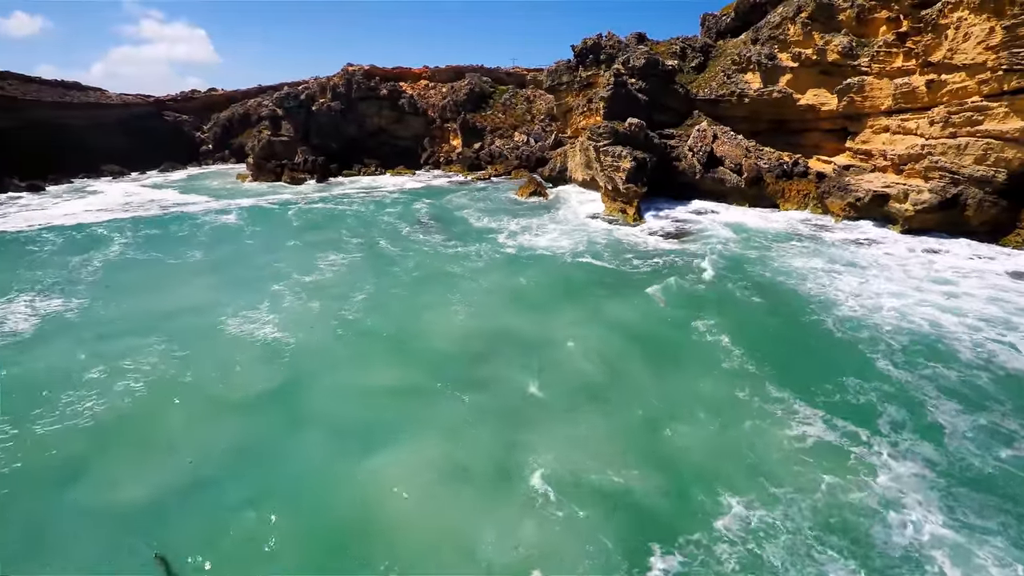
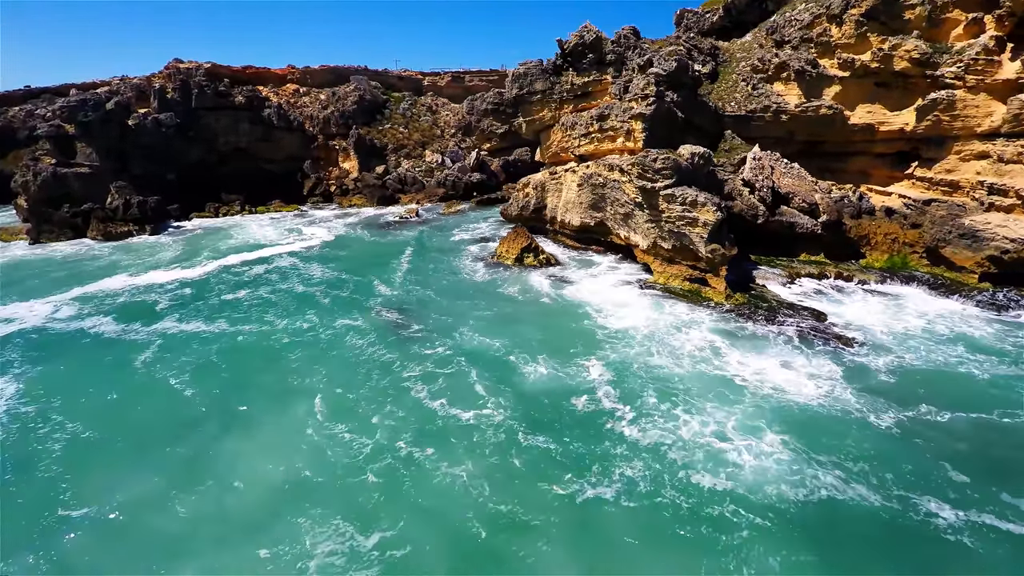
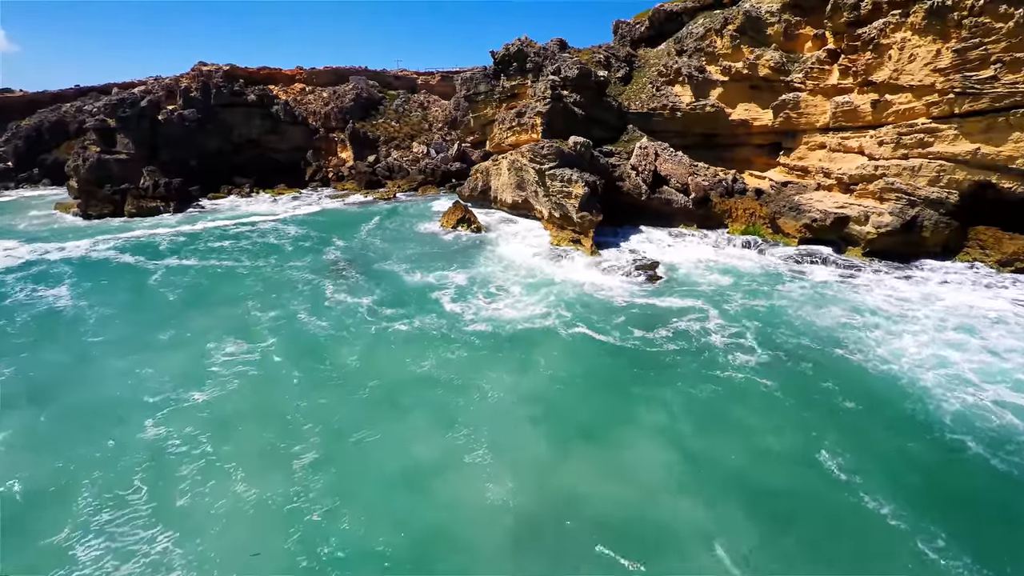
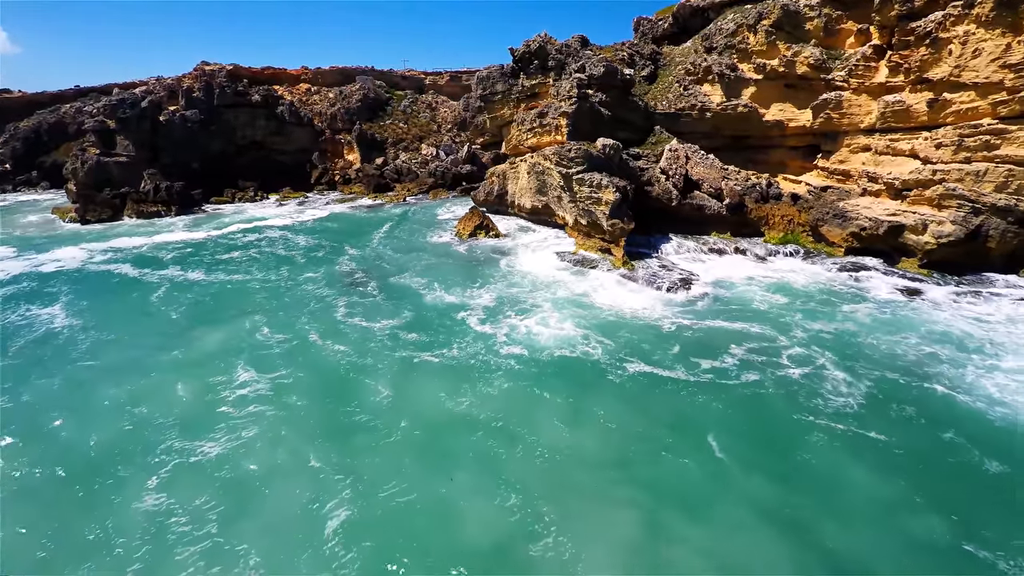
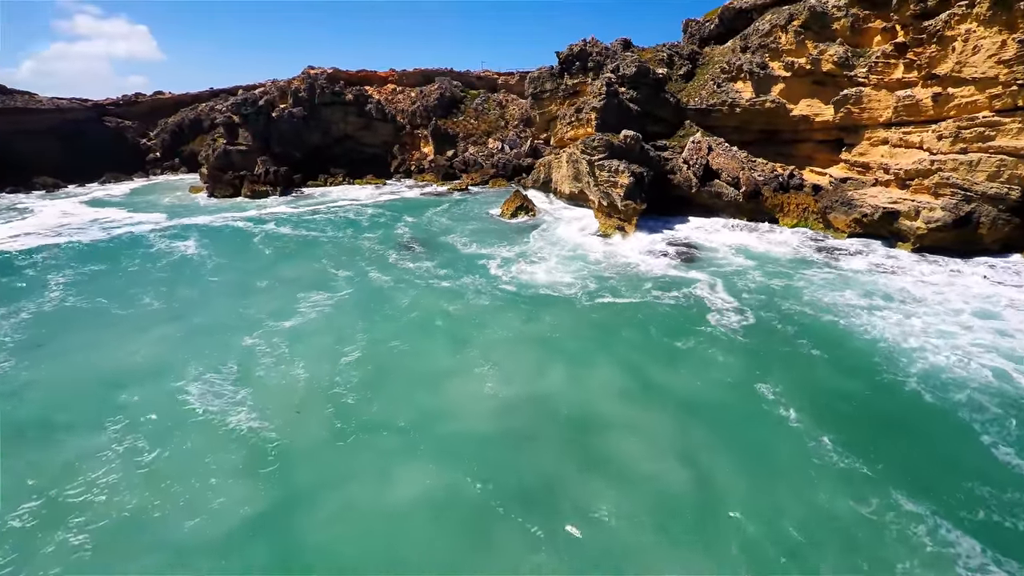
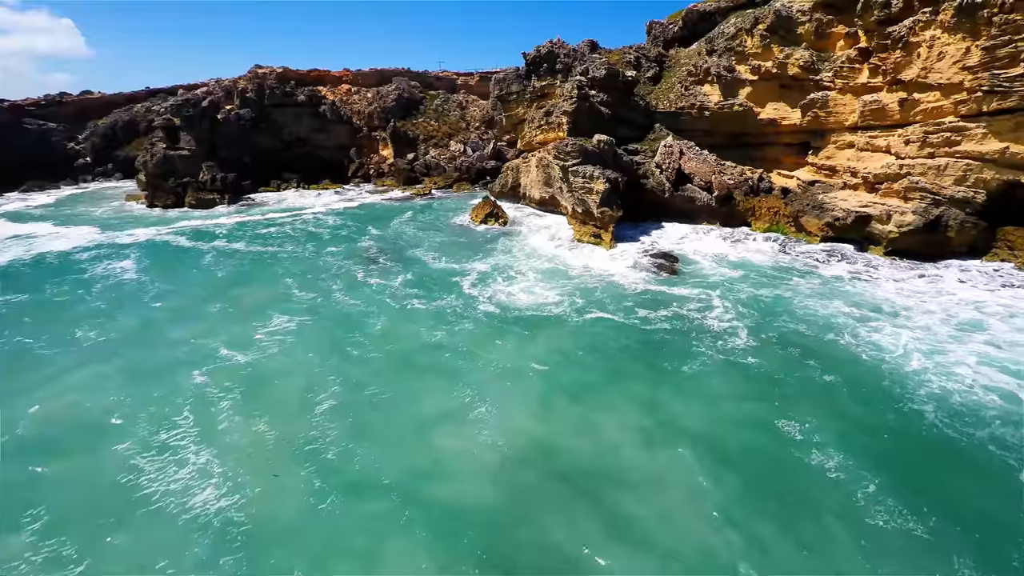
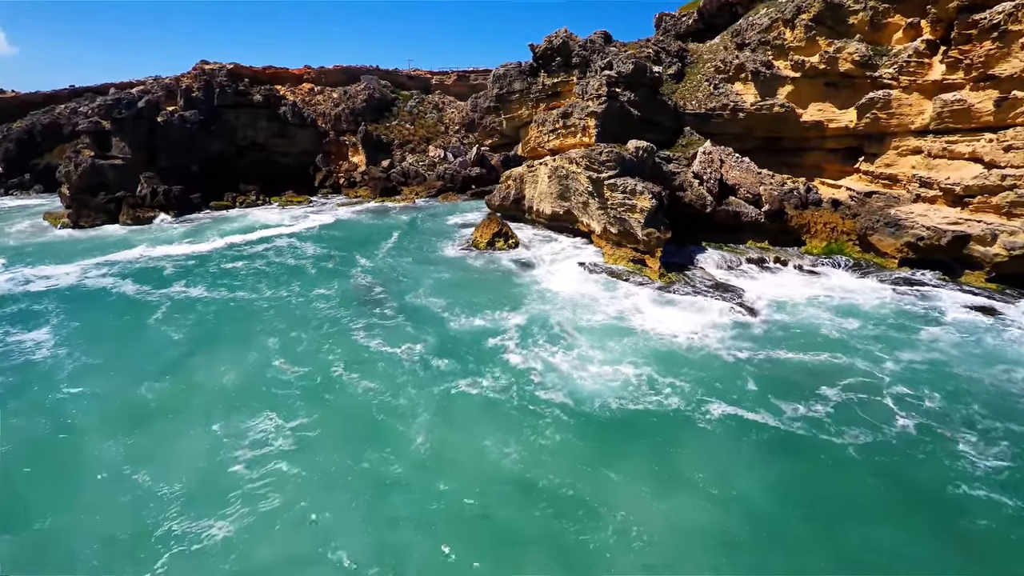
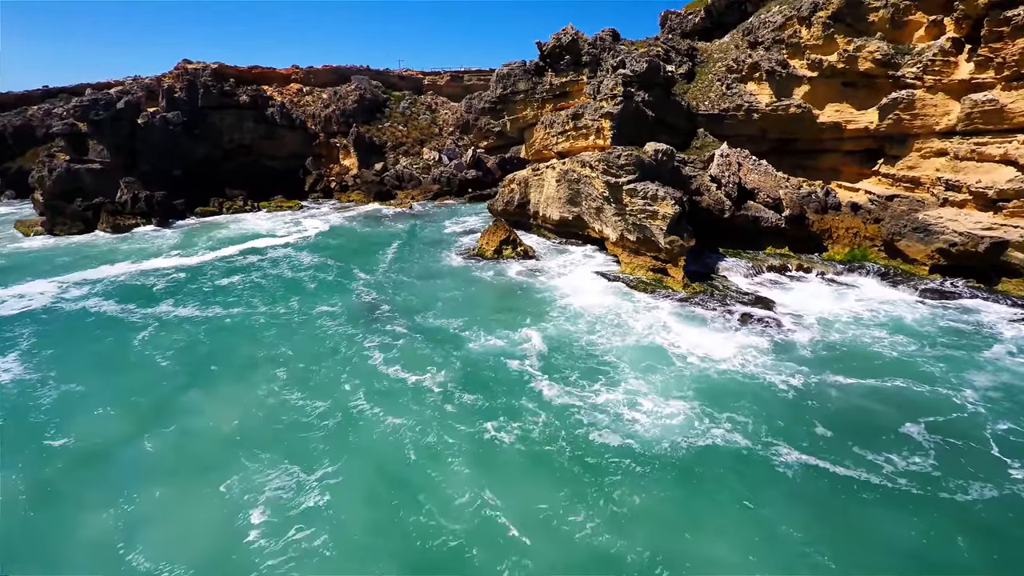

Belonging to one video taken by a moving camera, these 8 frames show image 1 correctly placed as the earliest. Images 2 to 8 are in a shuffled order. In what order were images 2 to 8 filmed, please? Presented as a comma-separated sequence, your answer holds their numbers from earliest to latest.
5, 6, 3, 4, 7, 8, 2
